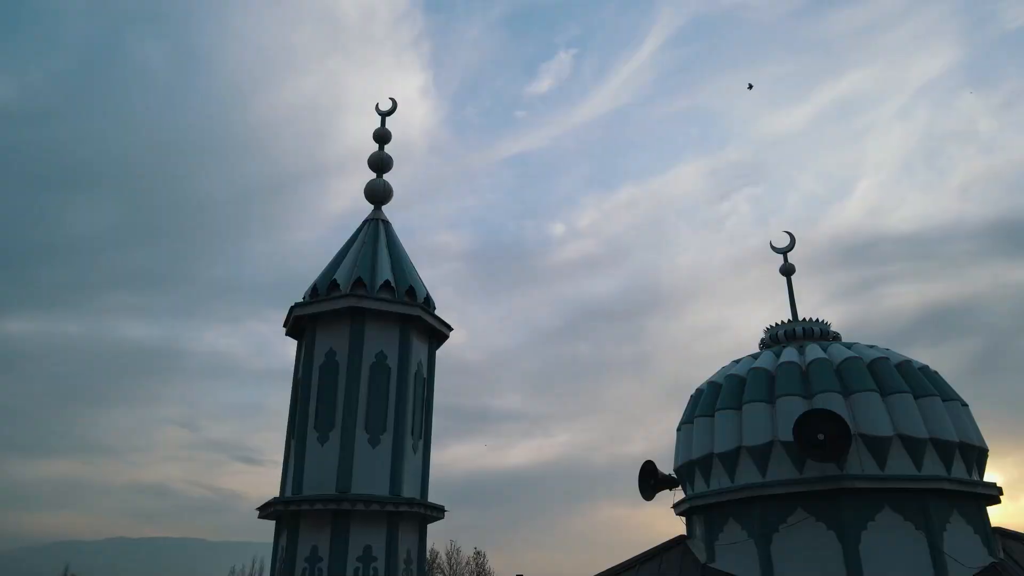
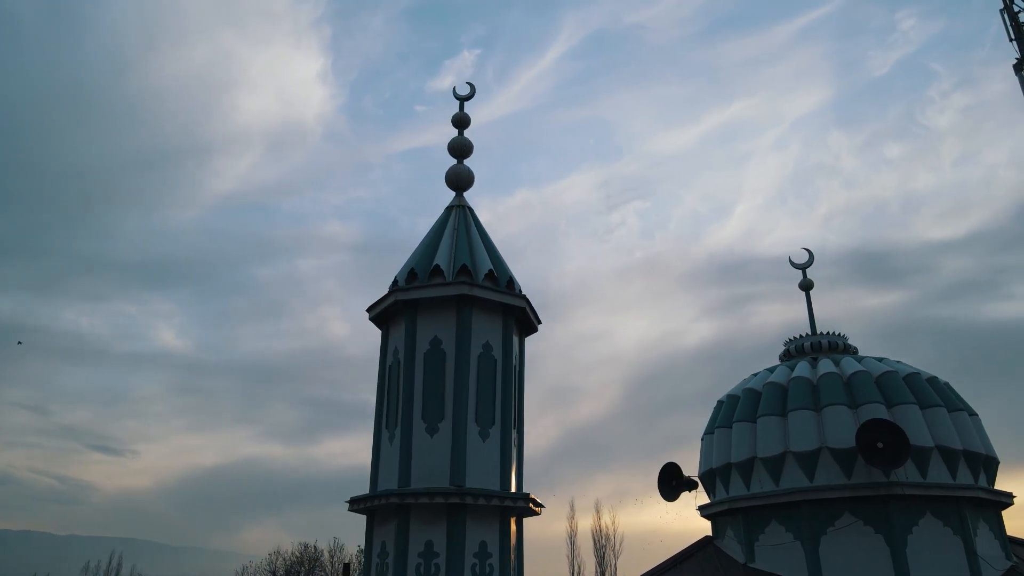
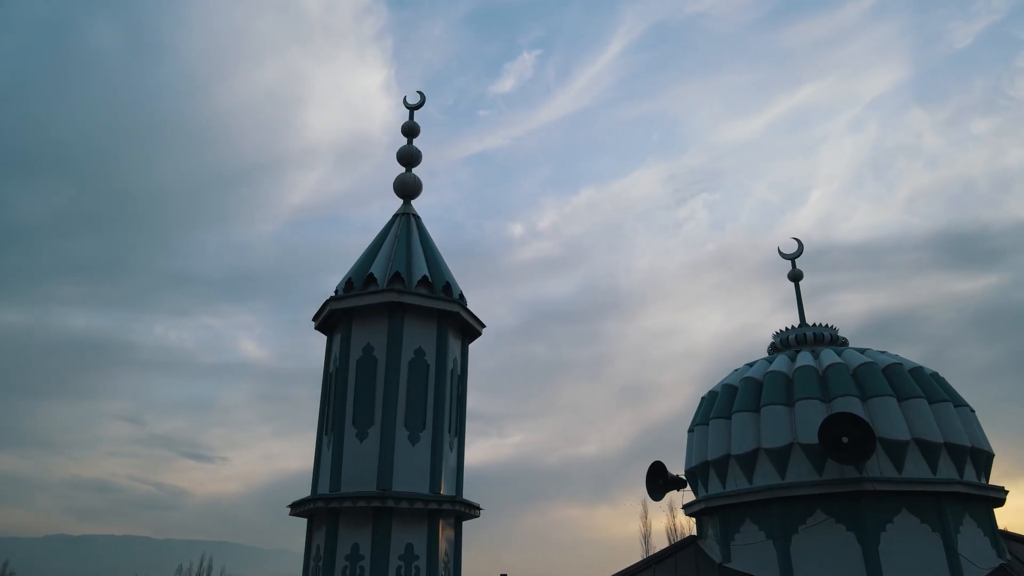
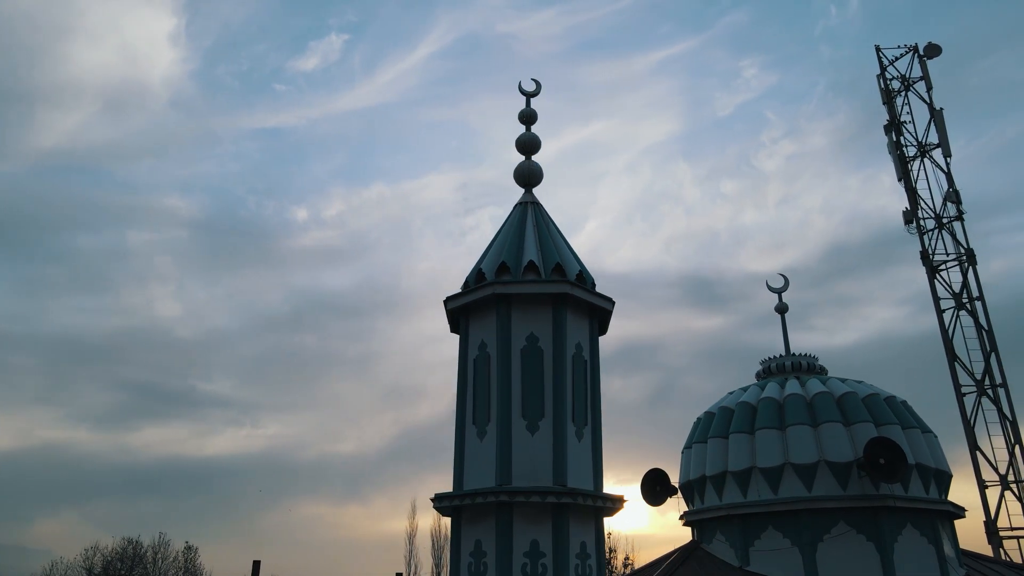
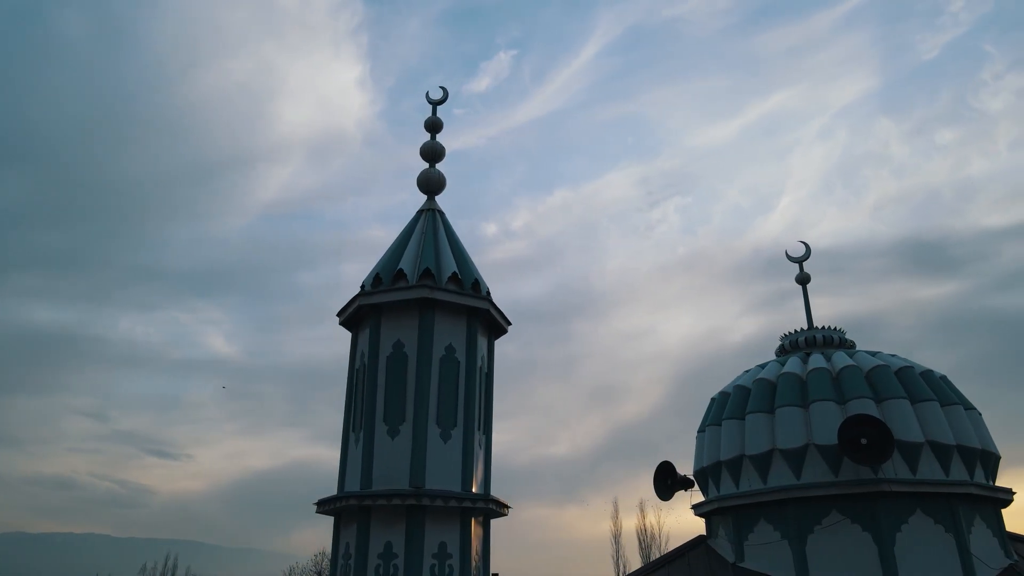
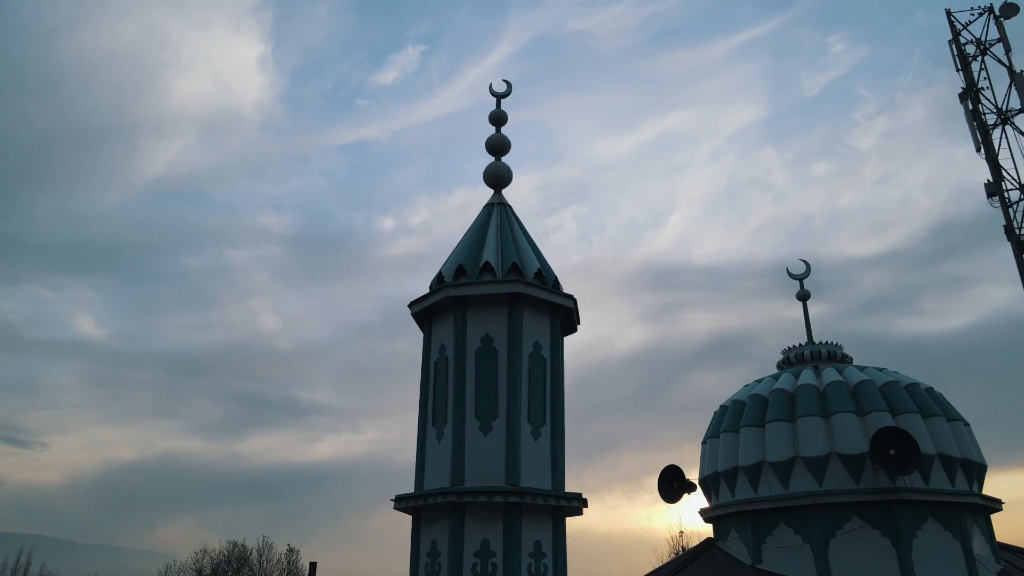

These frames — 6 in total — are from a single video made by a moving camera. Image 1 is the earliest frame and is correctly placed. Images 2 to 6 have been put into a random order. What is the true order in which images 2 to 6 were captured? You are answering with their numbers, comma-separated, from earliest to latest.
3, 5, 2, 6, 4
